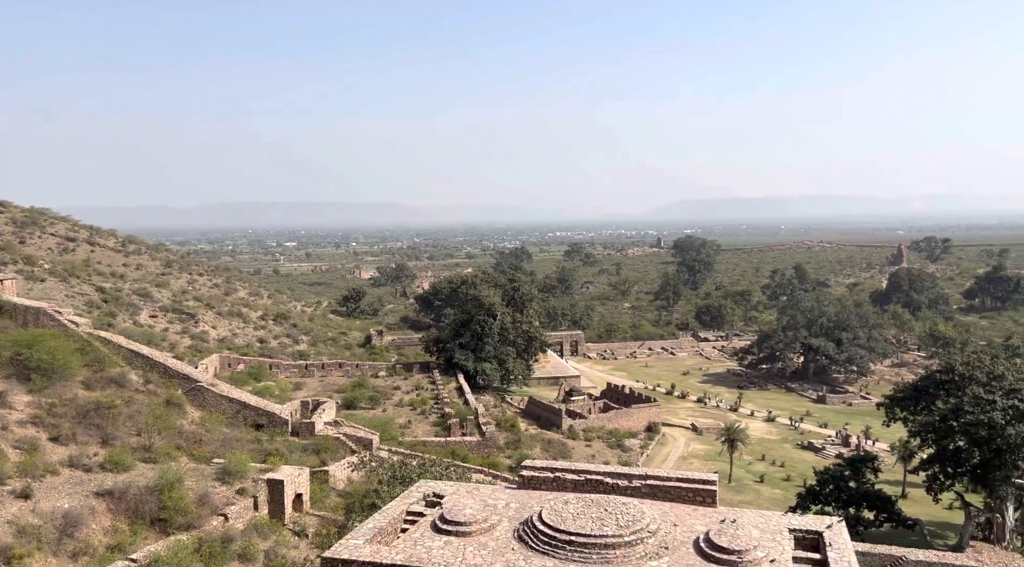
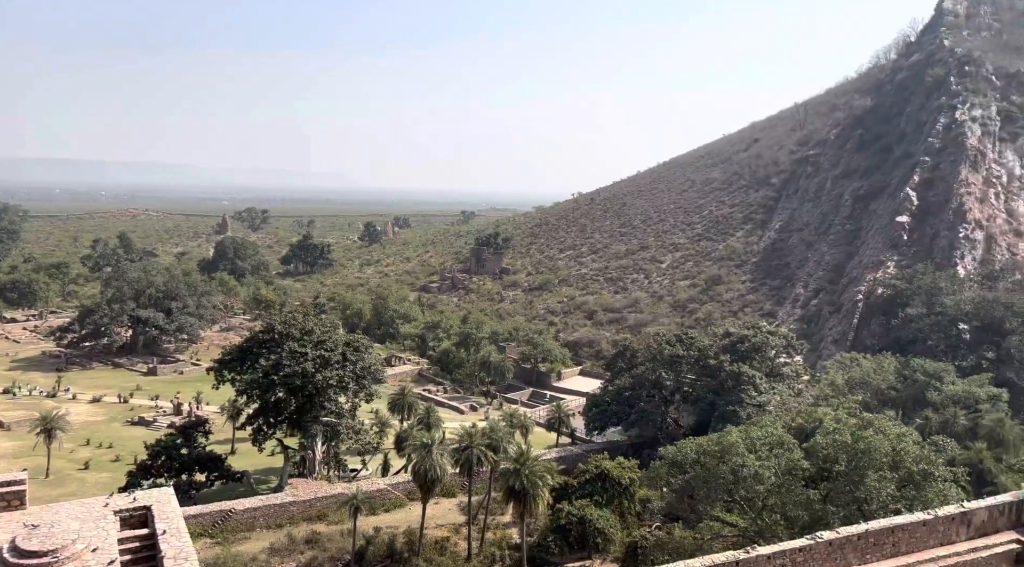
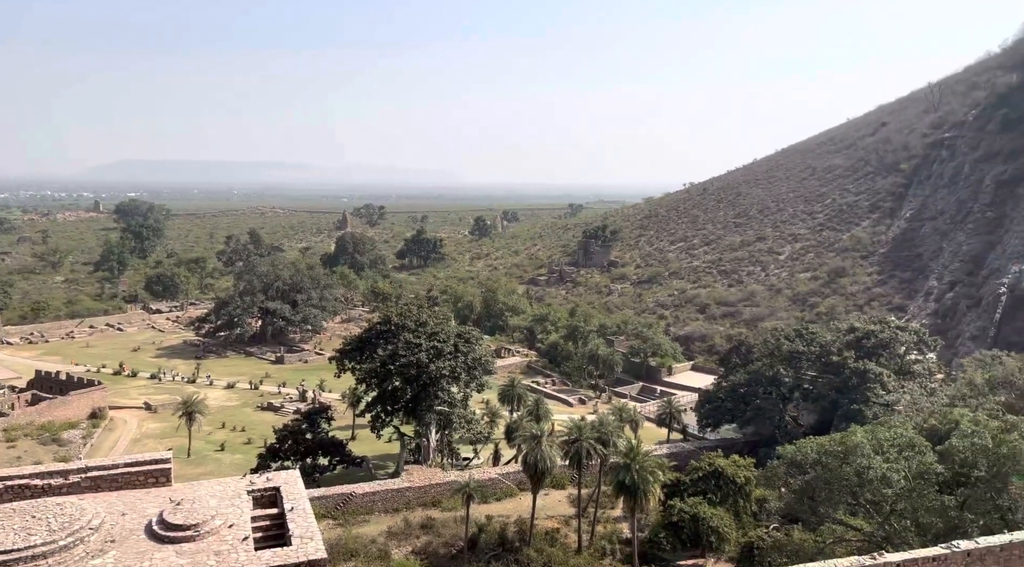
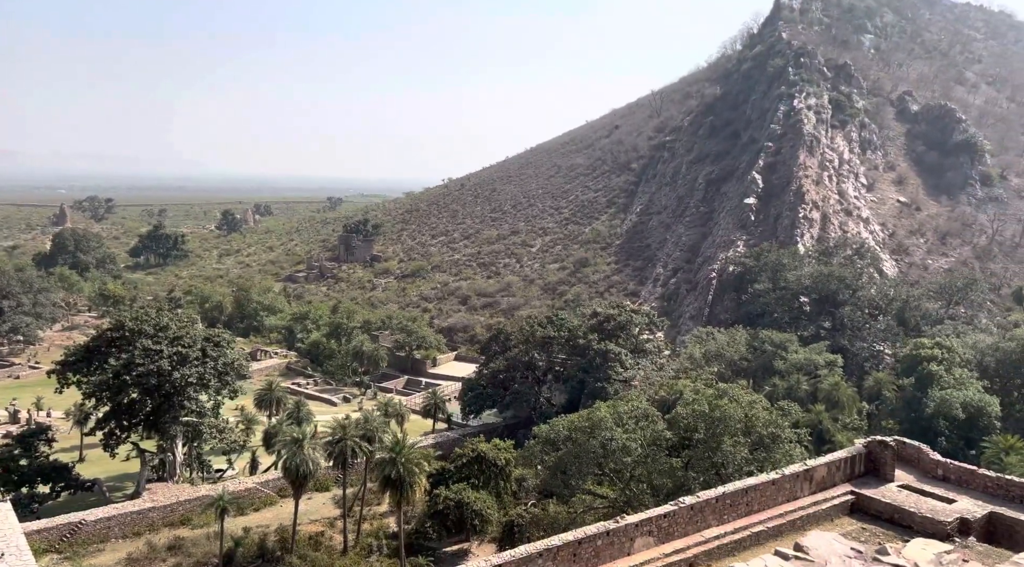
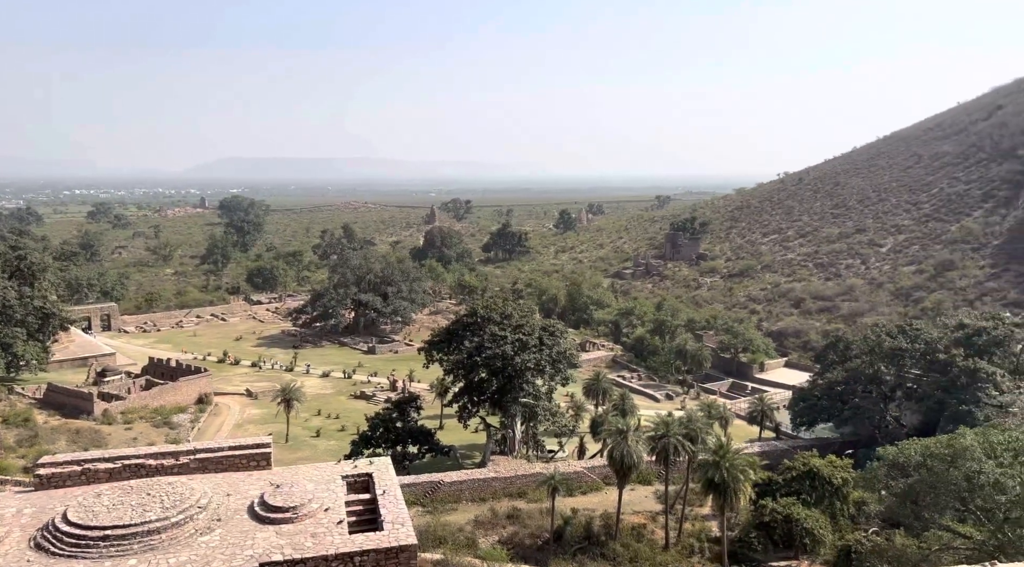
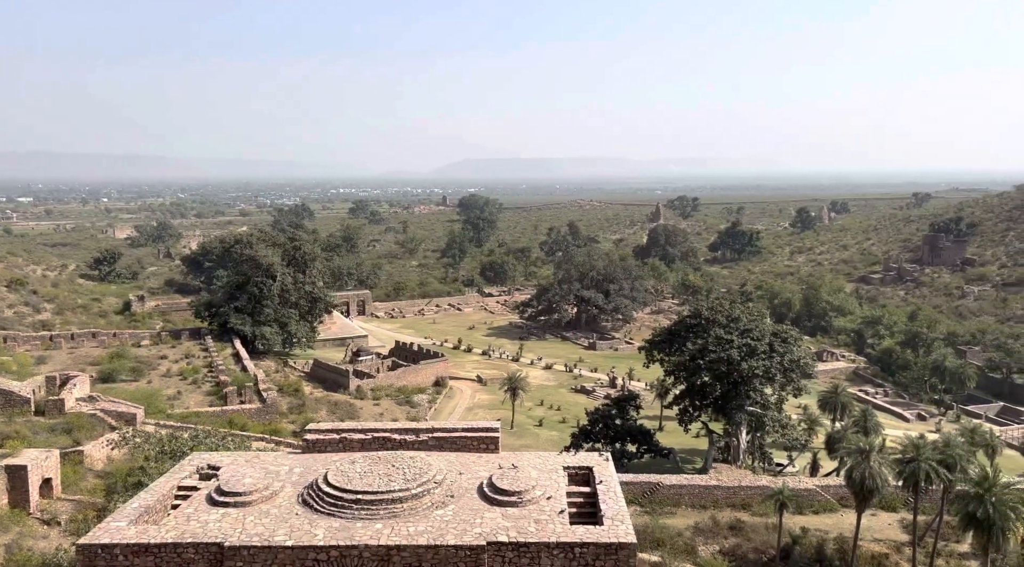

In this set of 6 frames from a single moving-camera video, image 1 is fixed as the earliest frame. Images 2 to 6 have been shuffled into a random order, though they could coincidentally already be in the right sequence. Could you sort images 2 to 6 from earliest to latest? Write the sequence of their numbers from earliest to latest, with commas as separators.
6, 5, 3, 2, 4
